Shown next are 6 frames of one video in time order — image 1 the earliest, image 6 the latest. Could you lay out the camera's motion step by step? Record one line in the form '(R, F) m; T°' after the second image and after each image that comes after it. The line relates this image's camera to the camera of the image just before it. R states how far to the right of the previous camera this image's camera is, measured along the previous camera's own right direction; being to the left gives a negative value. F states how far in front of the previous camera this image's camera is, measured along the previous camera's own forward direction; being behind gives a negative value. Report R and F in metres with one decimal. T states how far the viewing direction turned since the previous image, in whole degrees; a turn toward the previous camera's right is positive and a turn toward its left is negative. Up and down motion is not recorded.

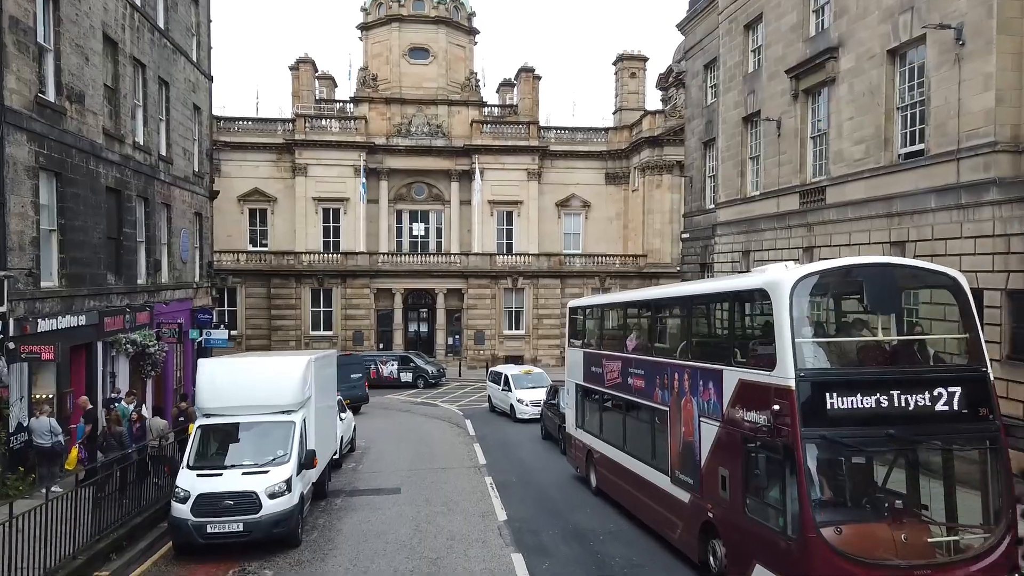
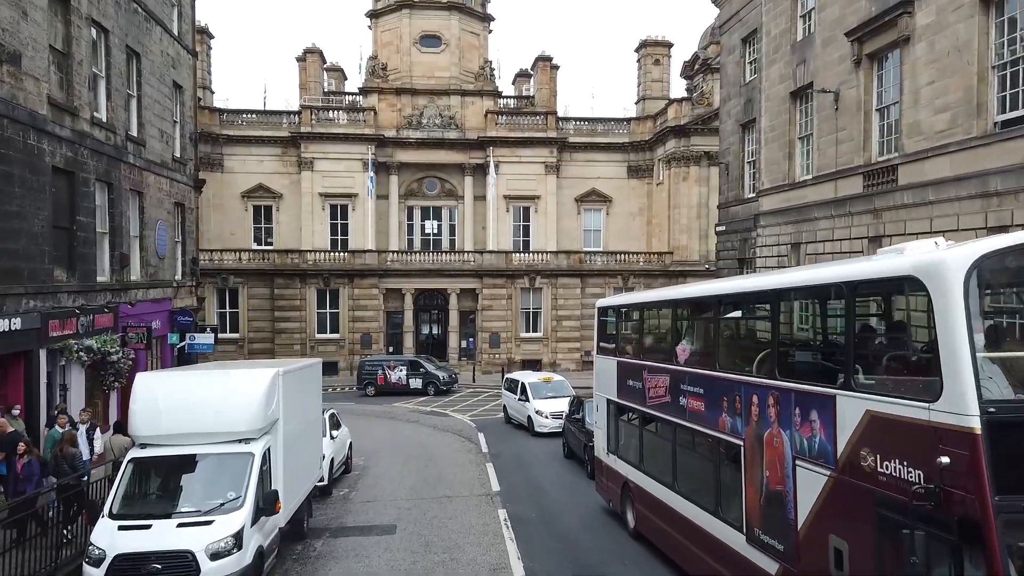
(0.0, +2.4) m; -1°
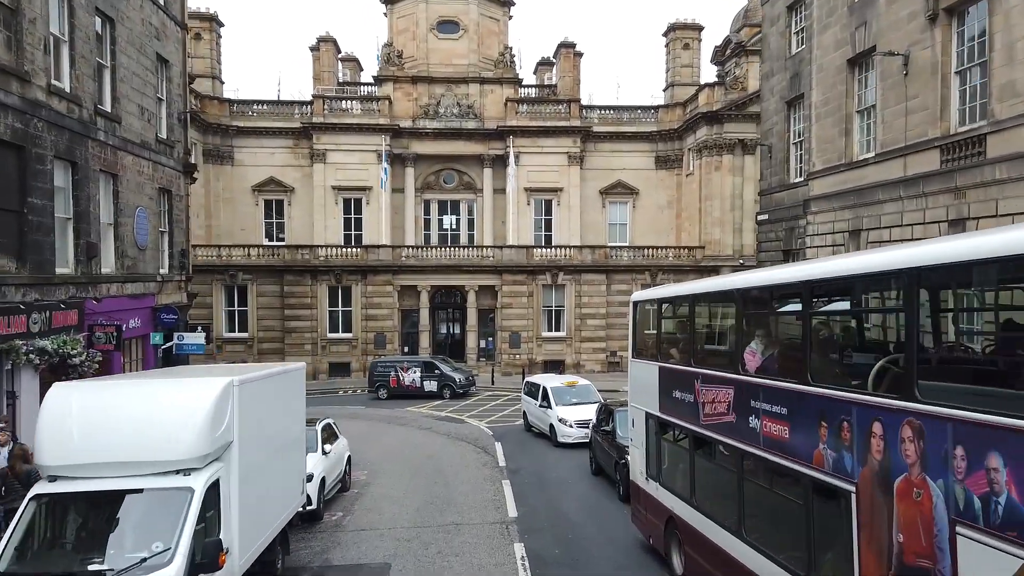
(+0.1, +2.0) m; -2°
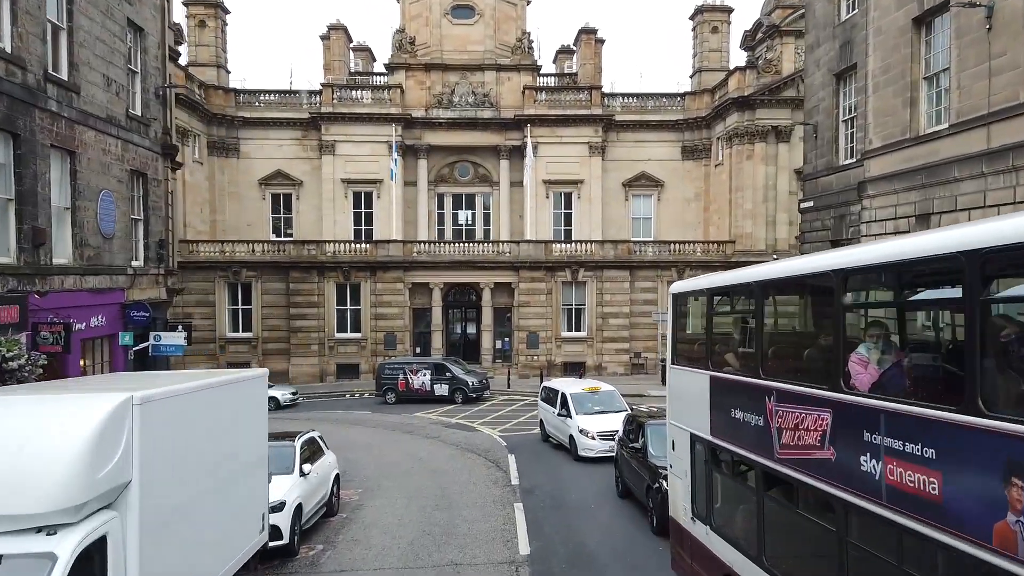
(+0.1, +2.0) m; -2°
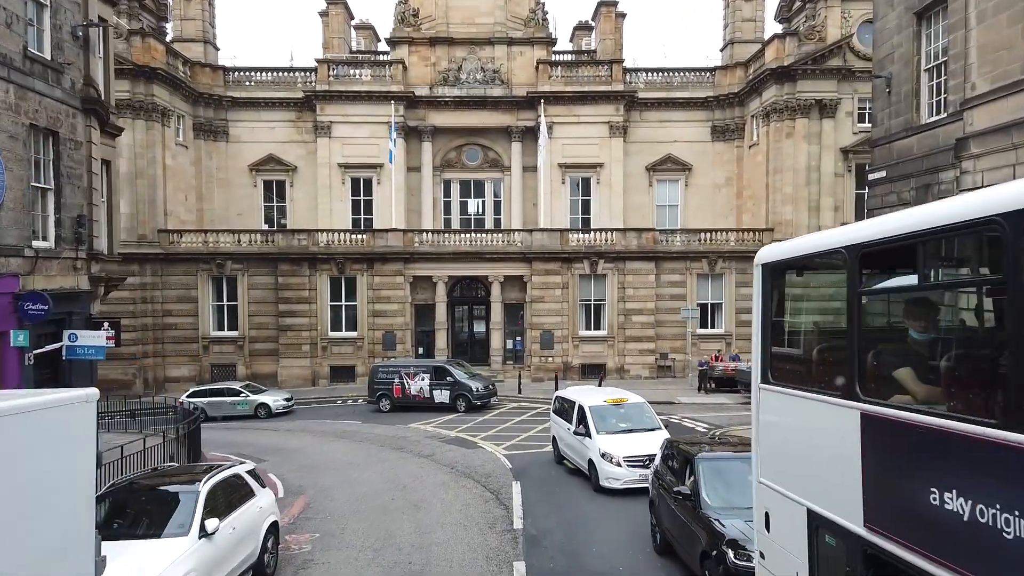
(+0.2, +3.3) m; -1°
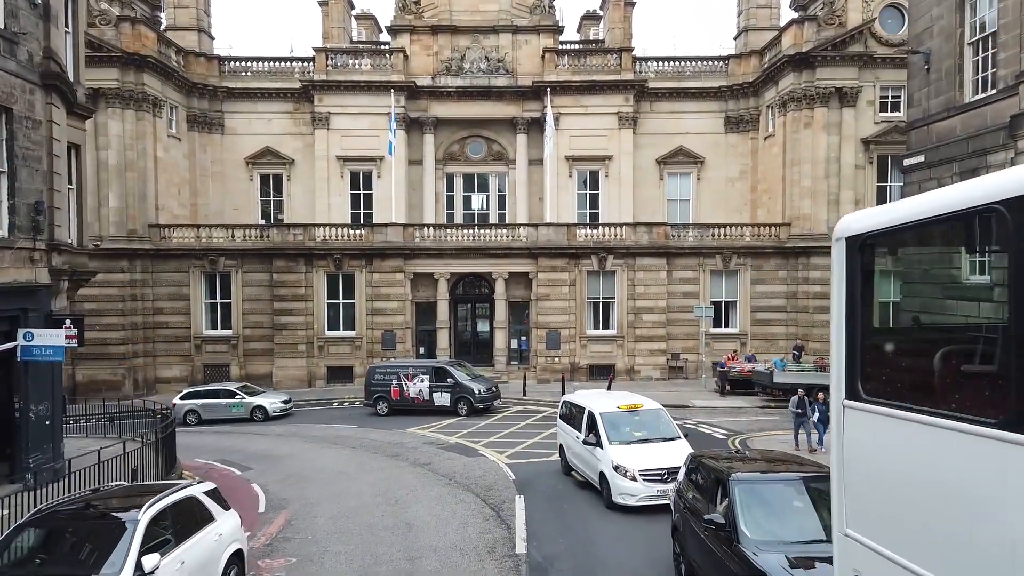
(0.0, +1.3) m; 0°
